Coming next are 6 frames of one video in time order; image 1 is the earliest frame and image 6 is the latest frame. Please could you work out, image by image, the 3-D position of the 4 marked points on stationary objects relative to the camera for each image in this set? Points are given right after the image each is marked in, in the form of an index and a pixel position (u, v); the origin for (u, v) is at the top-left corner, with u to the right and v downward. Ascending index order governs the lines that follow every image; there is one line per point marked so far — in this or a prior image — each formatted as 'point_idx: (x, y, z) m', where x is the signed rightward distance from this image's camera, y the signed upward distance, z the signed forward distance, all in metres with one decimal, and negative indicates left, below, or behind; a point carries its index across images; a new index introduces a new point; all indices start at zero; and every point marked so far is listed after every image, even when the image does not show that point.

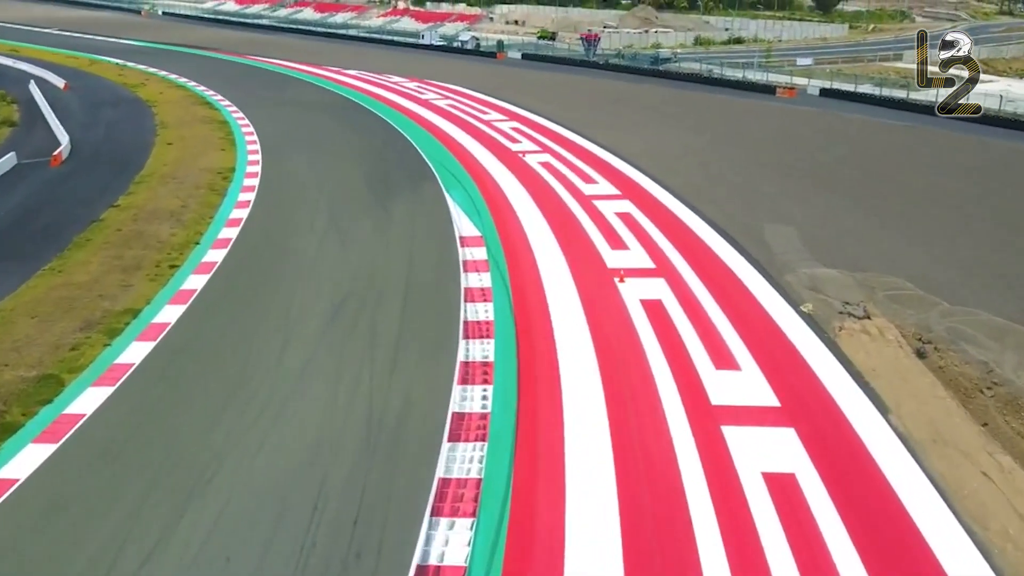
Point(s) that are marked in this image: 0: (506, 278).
0: (-0.1, +0.1, +9.9) m
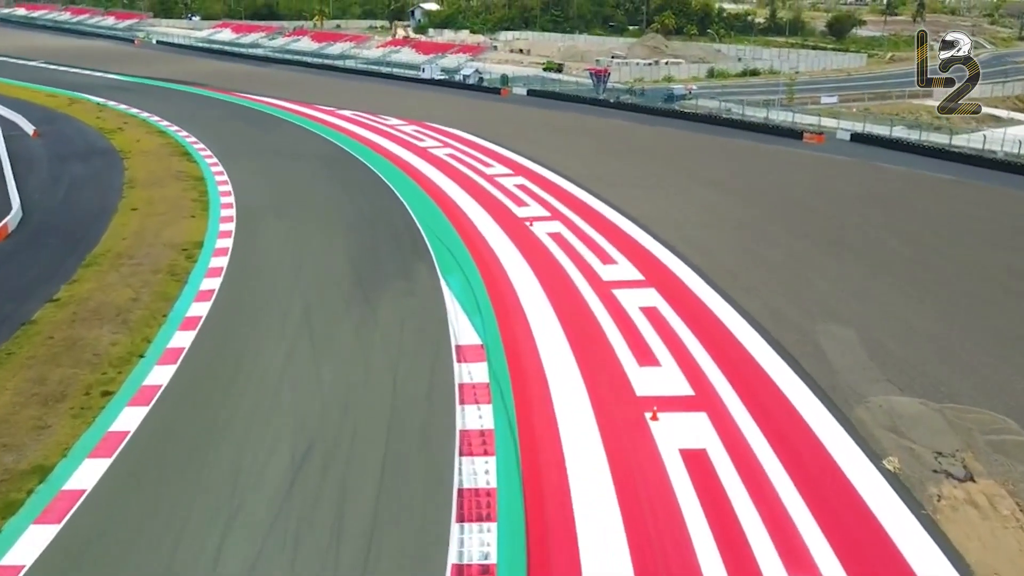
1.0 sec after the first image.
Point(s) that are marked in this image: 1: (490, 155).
0: (0.0, -1.1, +8.1) m
1: (-0.5, +2.9, +18.9) m
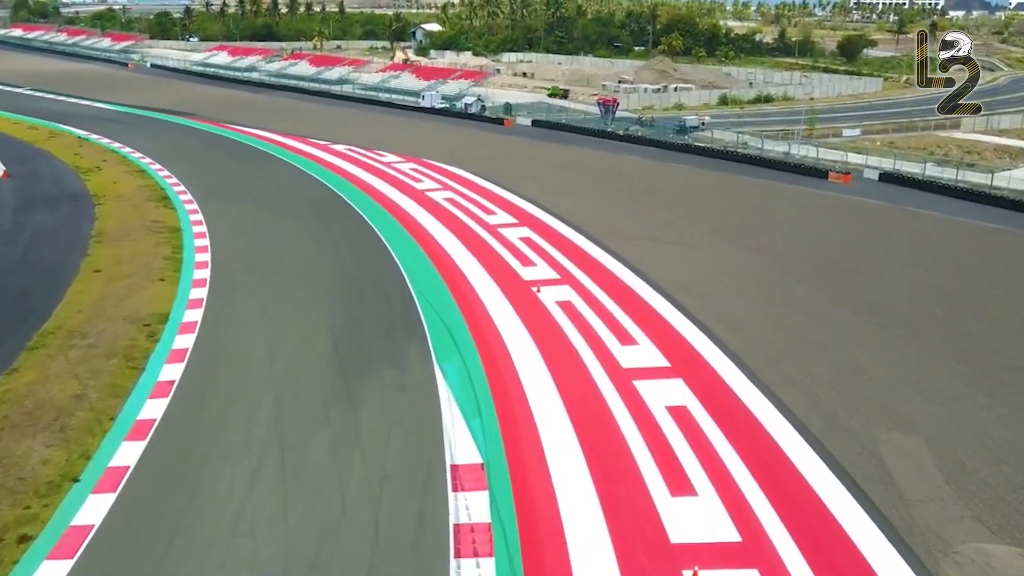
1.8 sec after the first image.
0: (0.0, -2.1, +6.6) m
1: (-0.4, +1.7, +17.4) m
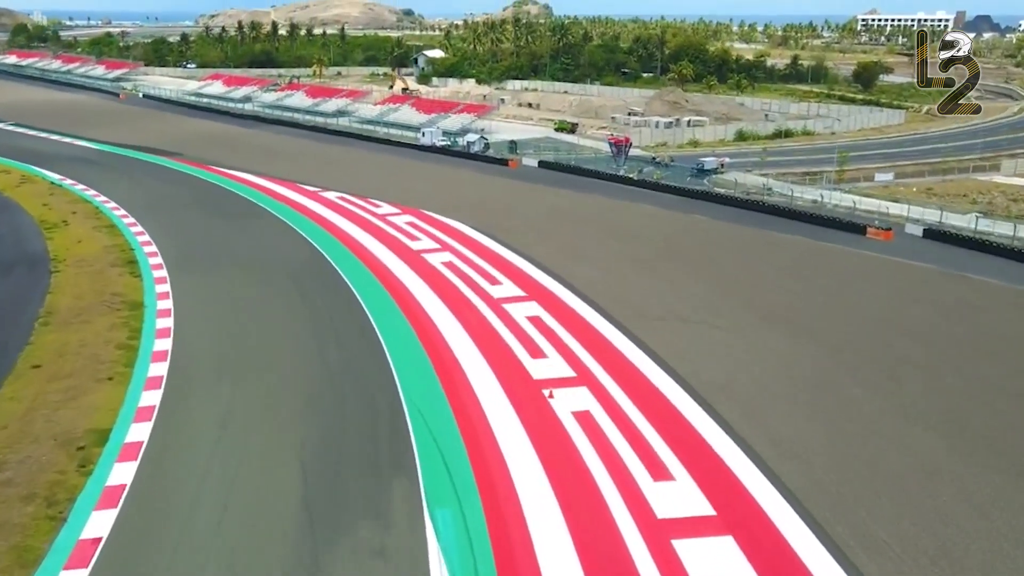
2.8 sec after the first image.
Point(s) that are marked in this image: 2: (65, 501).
0: (+0.1, -3.2, +4.6) m
1: (-0.3, +0.4, +15.6) m
2: (-4.2, -2.0, +8.2) m
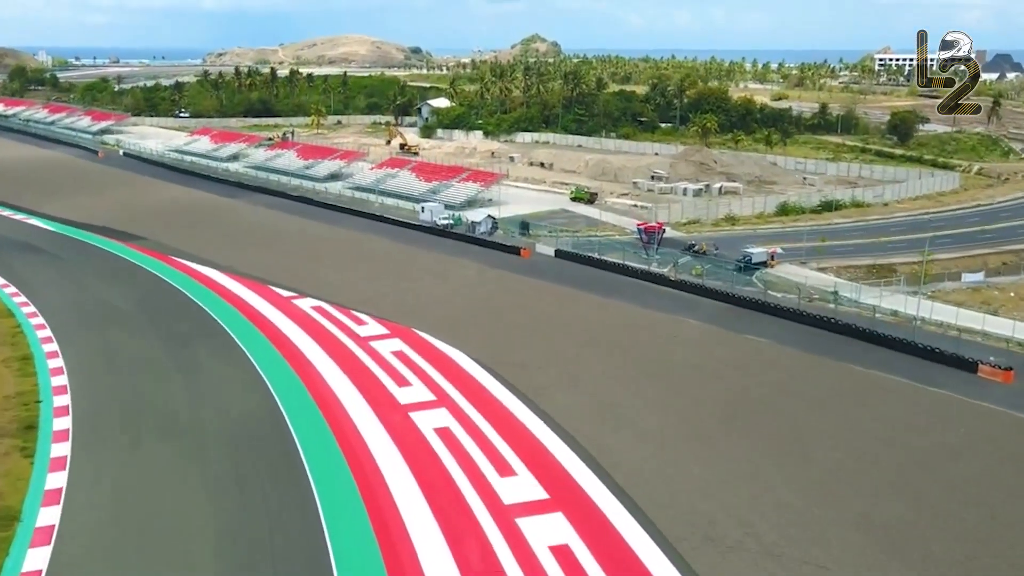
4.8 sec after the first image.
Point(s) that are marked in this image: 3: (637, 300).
0: (+0.2, -5.3, +0.7) m
1: (0.0, -2.0, +11.8) m
2: (-4.1, -4.2, +4.3) m
3: (+2.7, -0.3, +18.5) m
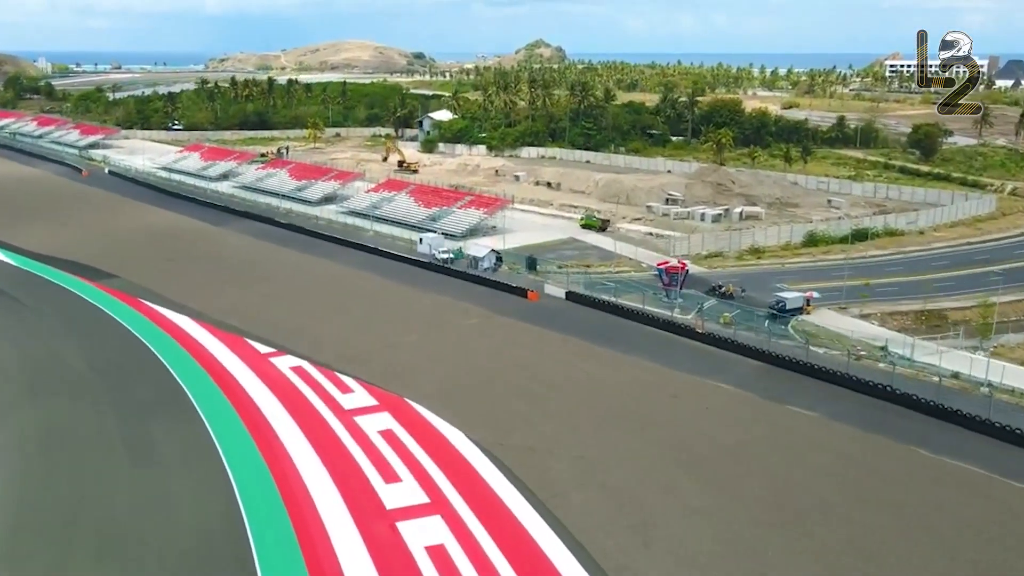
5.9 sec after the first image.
0: (+0.3, -6.2, -1.5) m
1: (+0.1, -3.1, +9.6) m
2: (-4.0, -5.2, +2.2) m
3: (+2.8, -1.3, +16.3) m
